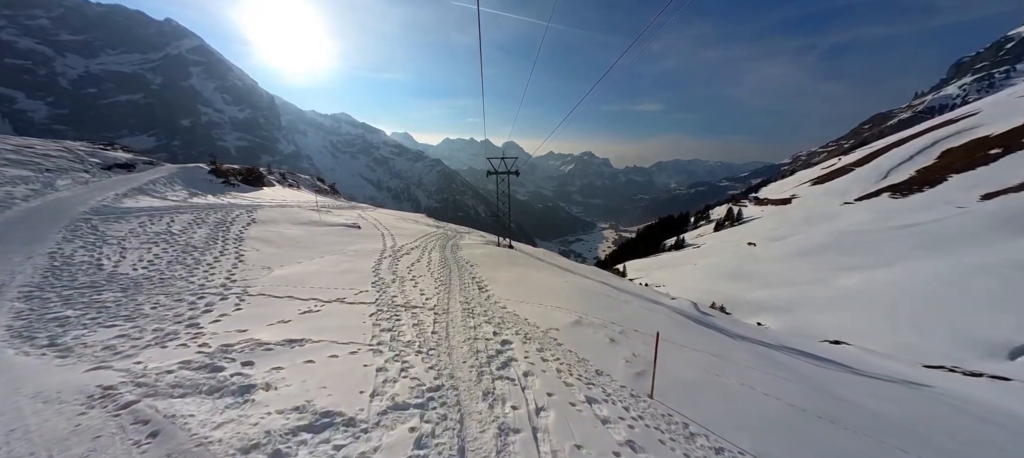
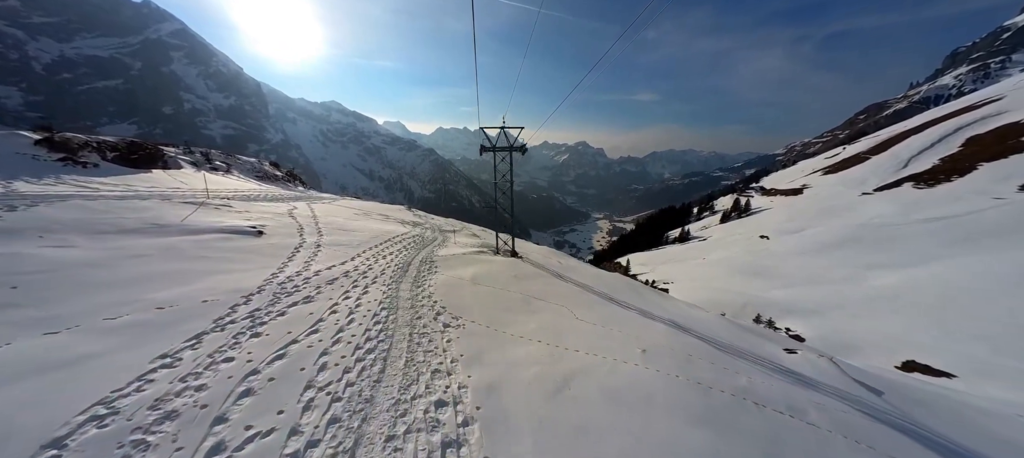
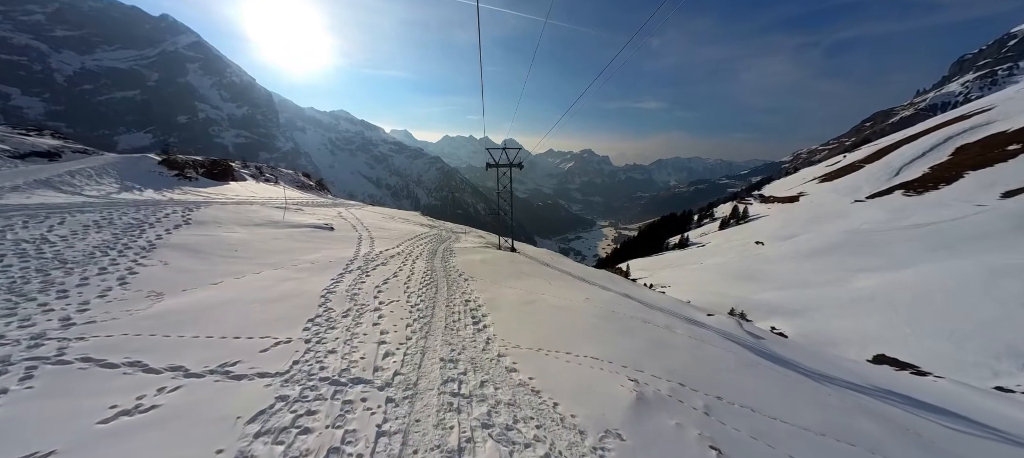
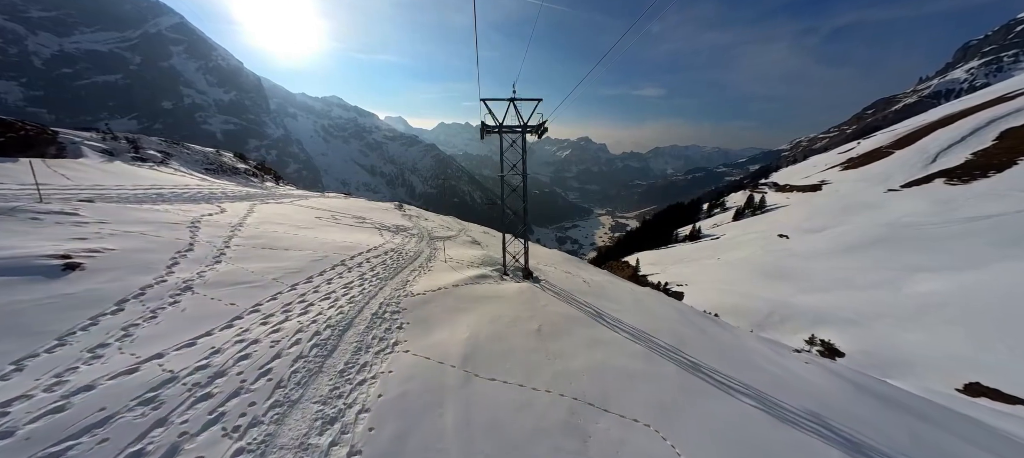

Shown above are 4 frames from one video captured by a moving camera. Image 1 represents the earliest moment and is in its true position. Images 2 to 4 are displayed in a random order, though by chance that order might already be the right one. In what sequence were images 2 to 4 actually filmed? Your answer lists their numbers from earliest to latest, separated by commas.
3, 2, 4
